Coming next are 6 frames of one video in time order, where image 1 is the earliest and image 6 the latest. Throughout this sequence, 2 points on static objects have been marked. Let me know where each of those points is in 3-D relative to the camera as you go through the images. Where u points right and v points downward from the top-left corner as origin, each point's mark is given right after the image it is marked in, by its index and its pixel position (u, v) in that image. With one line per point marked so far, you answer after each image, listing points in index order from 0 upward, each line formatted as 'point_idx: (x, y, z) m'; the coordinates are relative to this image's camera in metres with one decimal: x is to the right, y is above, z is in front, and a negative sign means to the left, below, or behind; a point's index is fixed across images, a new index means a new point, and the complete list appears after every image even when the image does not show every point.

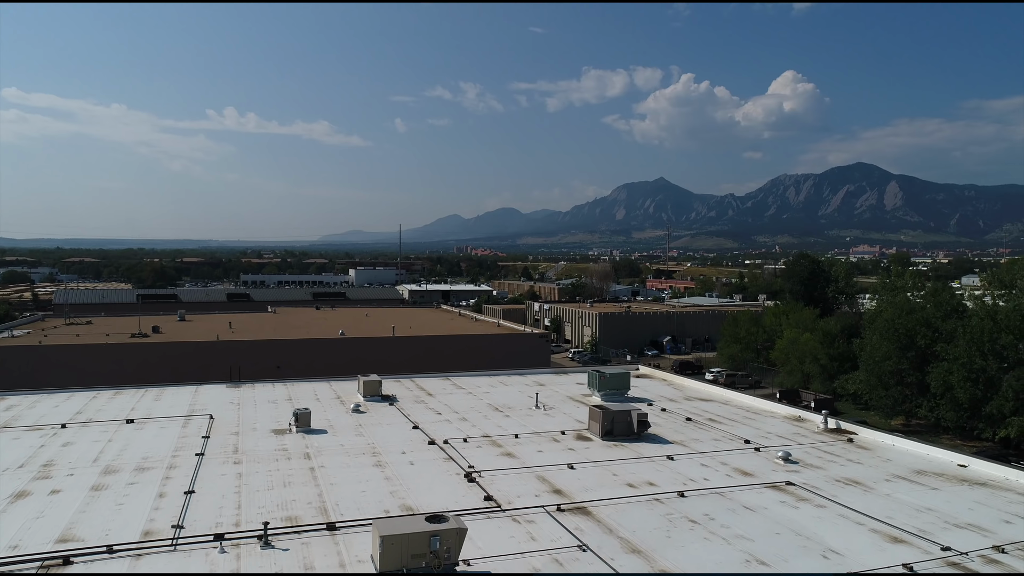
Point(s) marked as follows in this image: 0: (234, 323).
0: (-6.2, -0.8, +13.9) m
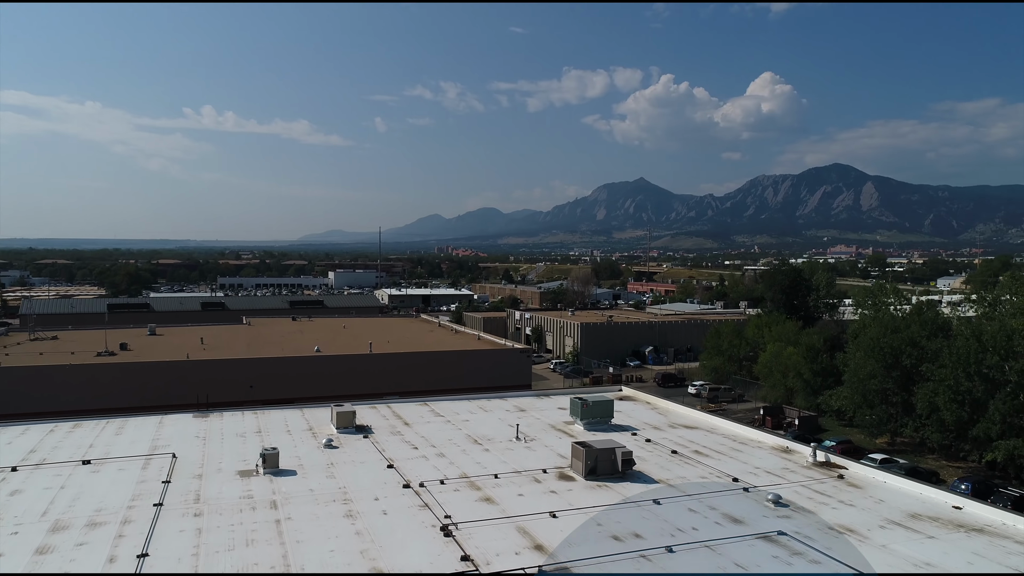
0: (-6.6, -1.1, +13.5) m
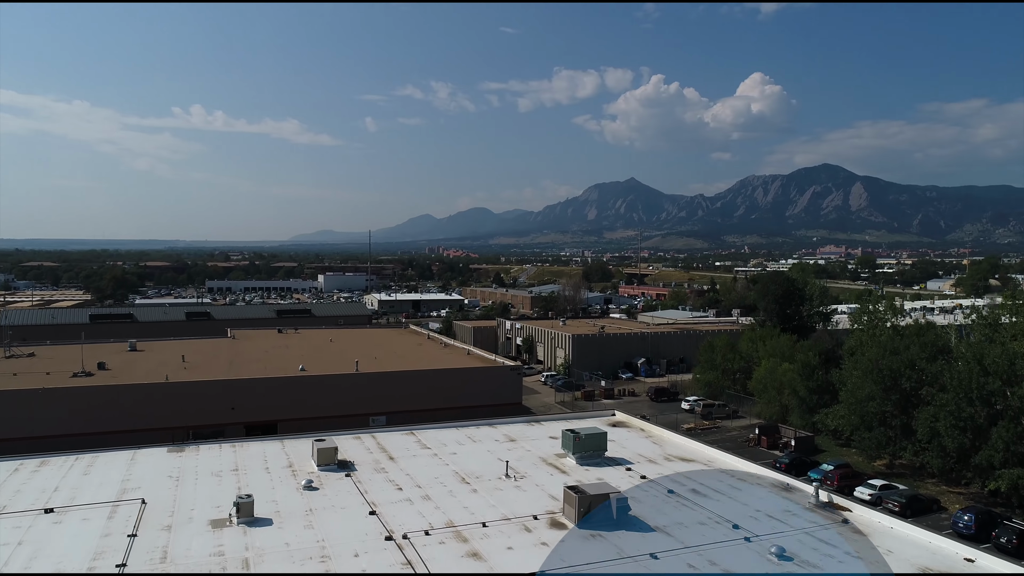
0: (-6.8, -1.4, +13.1) m
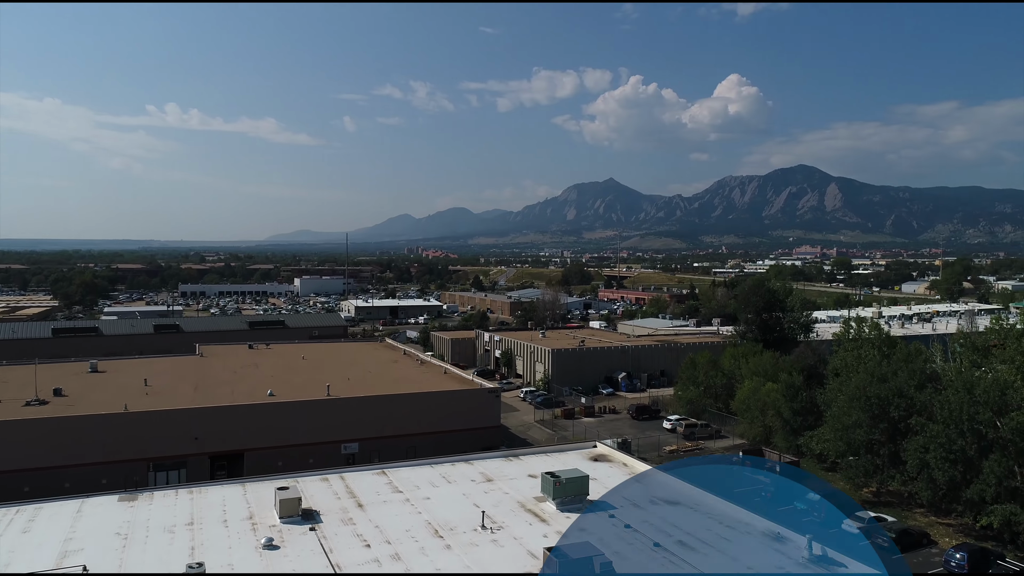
0: (-7.2, -1.8, +12.5) m
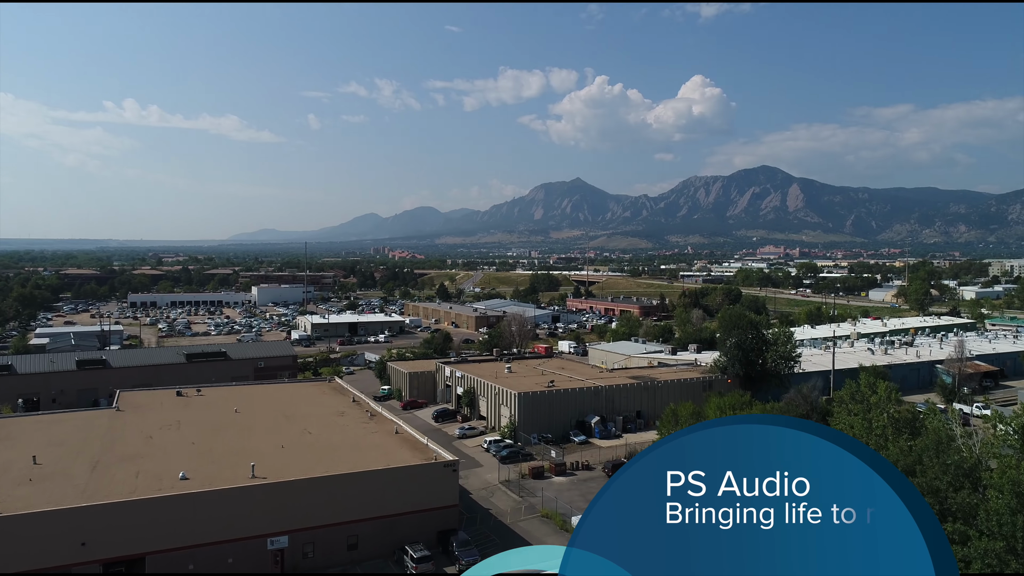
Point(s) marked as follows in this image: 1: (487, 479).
0: (-7.9, -2.7, +10.6) m
1: (-0.5, -3.8, +12.5) m
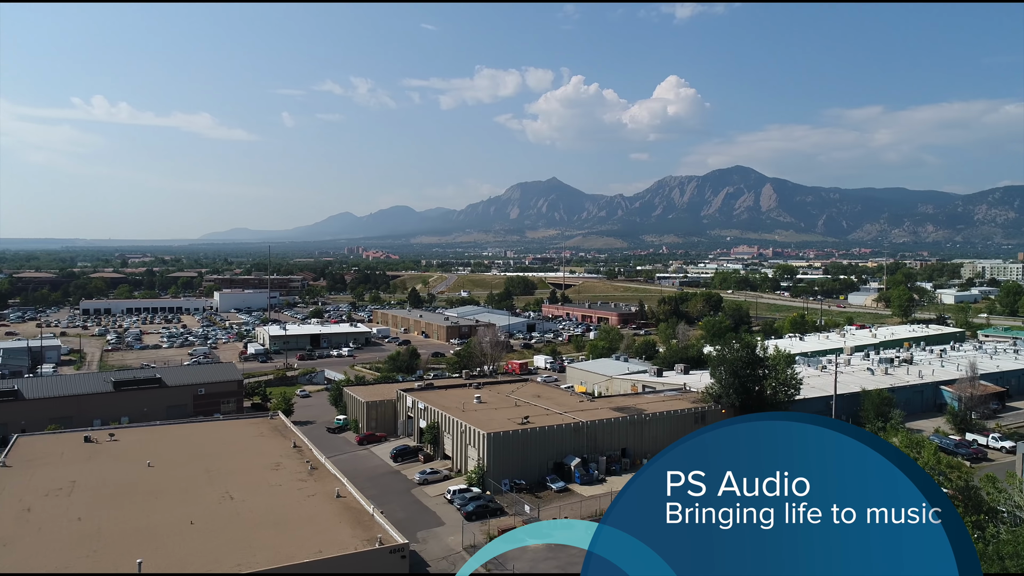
0: (-8.4, -3.3, +8.4) m
1: (-1.0, -4.3, +10.5) m
